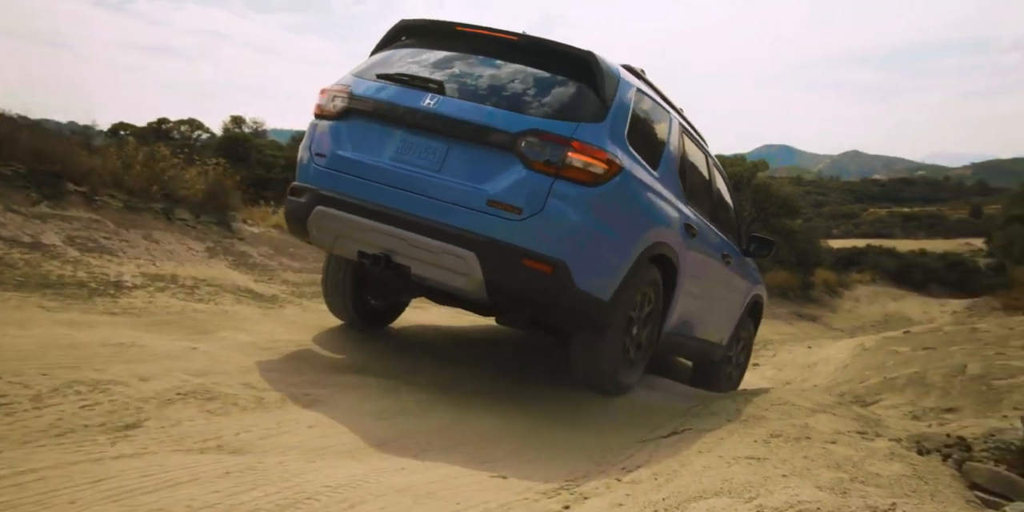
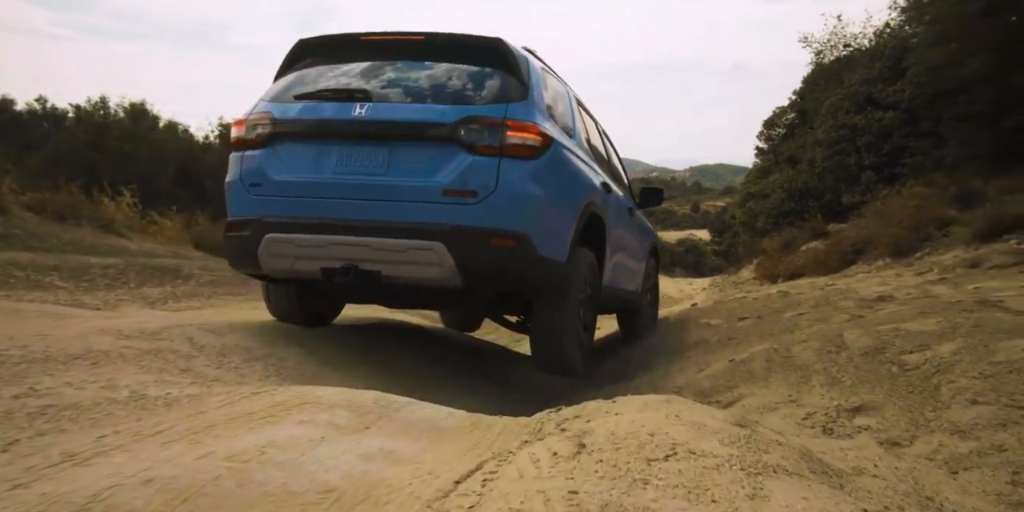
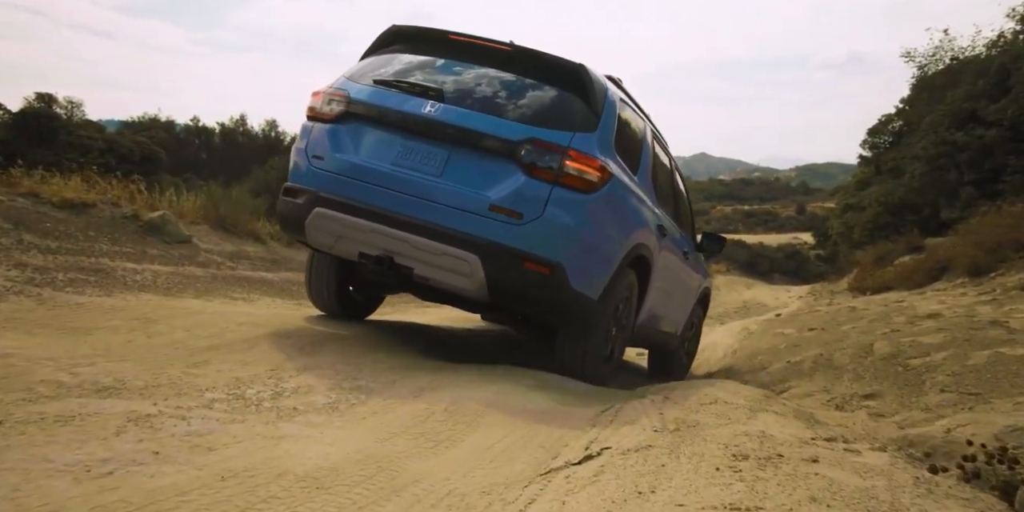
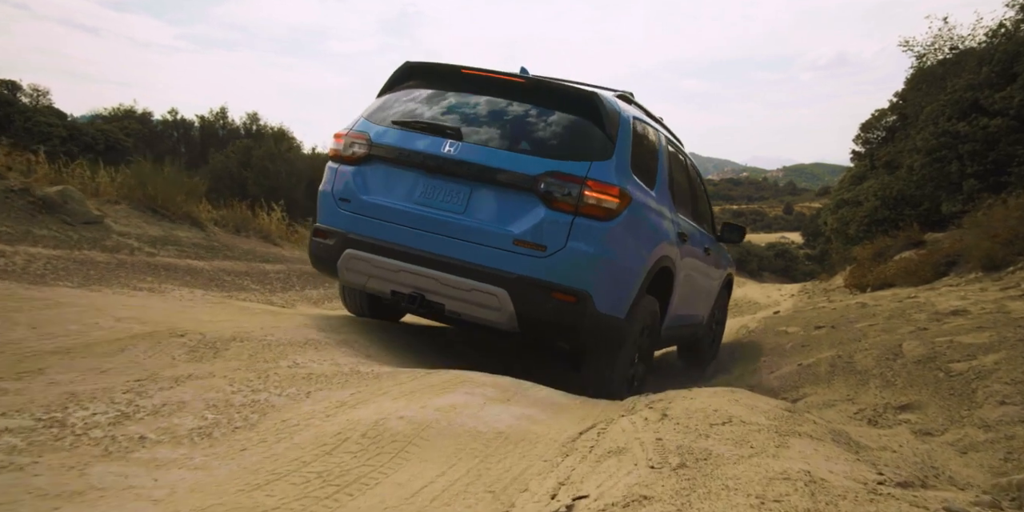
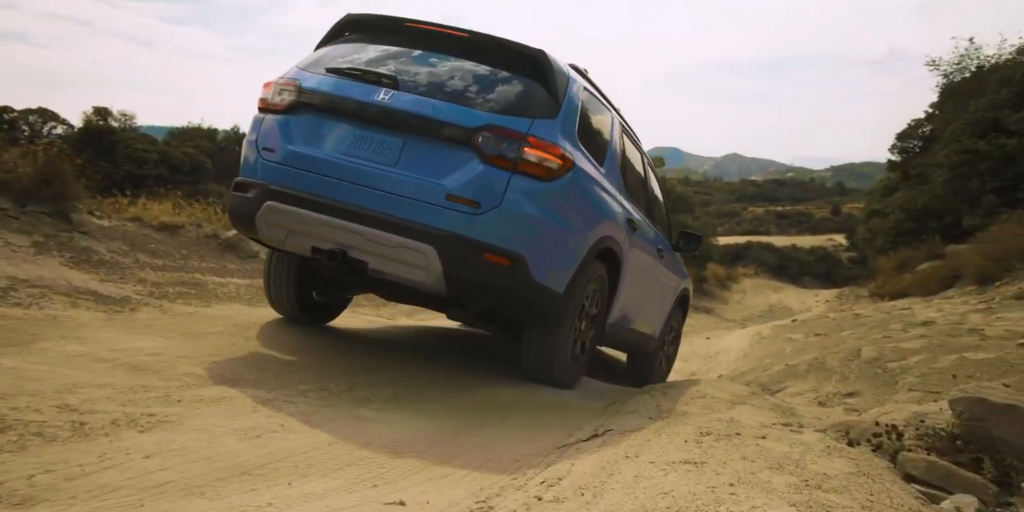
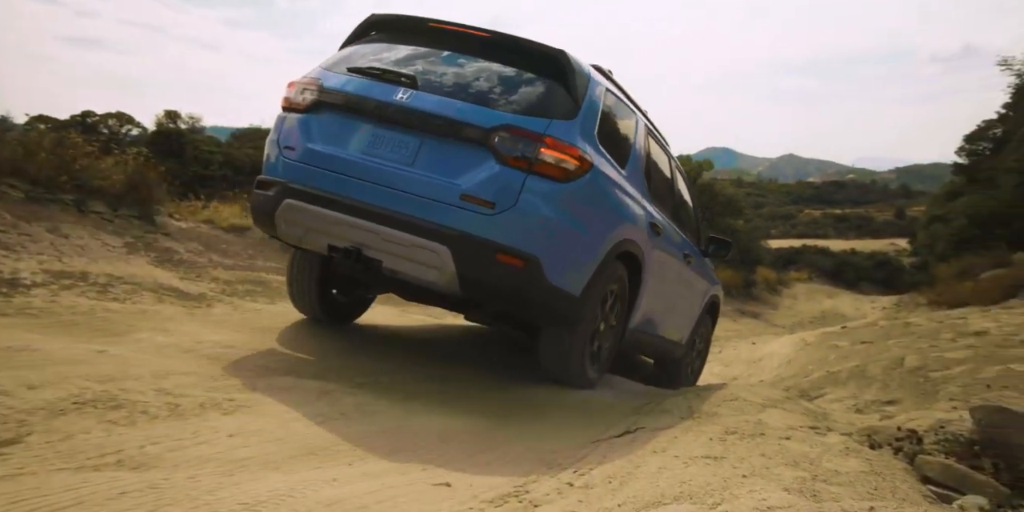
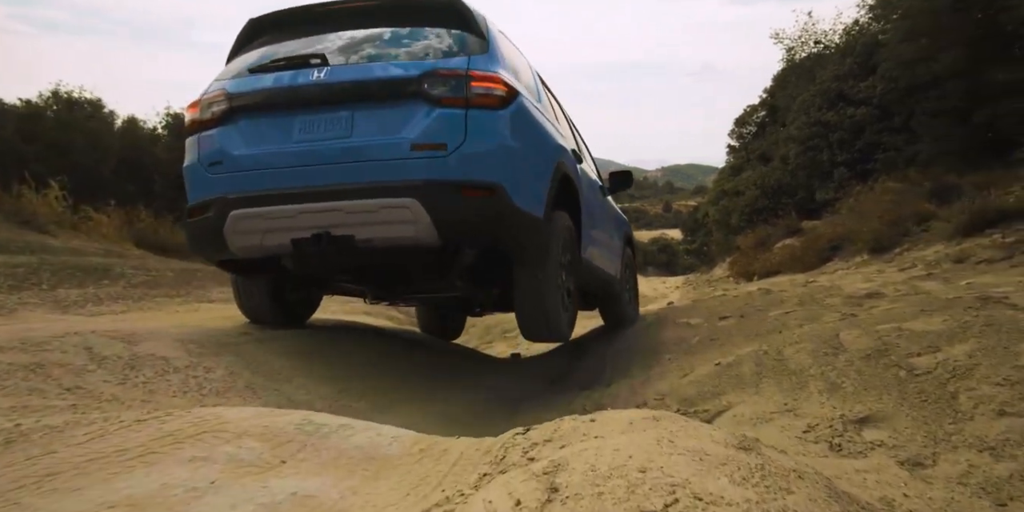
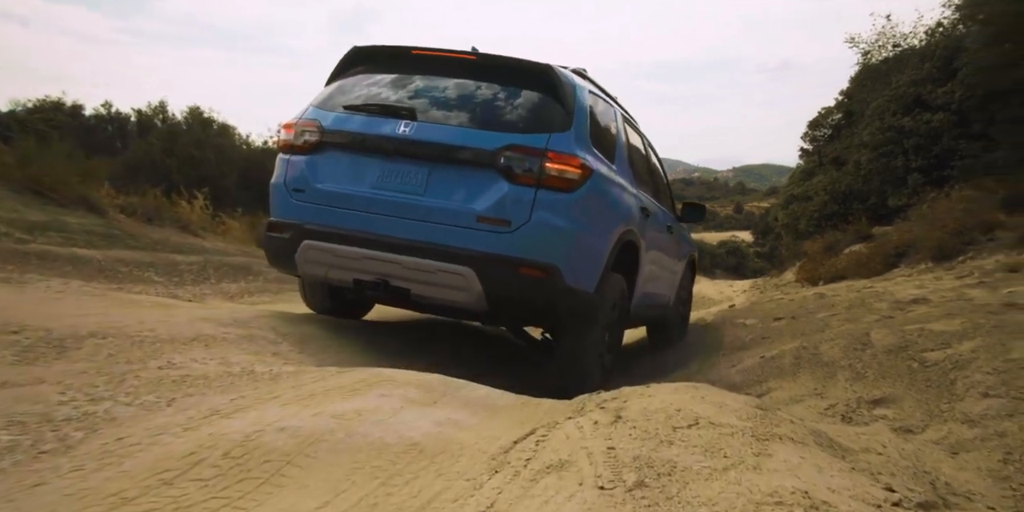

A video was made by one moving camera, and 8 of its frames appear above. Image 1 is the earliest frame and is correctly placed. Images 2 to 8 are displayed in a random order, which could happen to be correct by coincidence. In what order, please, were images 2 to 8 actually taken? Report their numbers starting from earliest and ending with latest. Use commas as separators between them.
6, 5, 3, 4, 8, 2, 7
